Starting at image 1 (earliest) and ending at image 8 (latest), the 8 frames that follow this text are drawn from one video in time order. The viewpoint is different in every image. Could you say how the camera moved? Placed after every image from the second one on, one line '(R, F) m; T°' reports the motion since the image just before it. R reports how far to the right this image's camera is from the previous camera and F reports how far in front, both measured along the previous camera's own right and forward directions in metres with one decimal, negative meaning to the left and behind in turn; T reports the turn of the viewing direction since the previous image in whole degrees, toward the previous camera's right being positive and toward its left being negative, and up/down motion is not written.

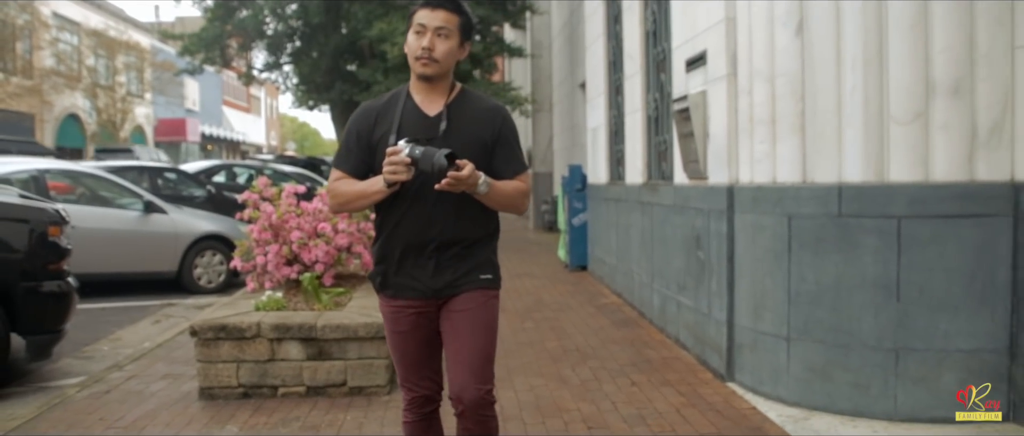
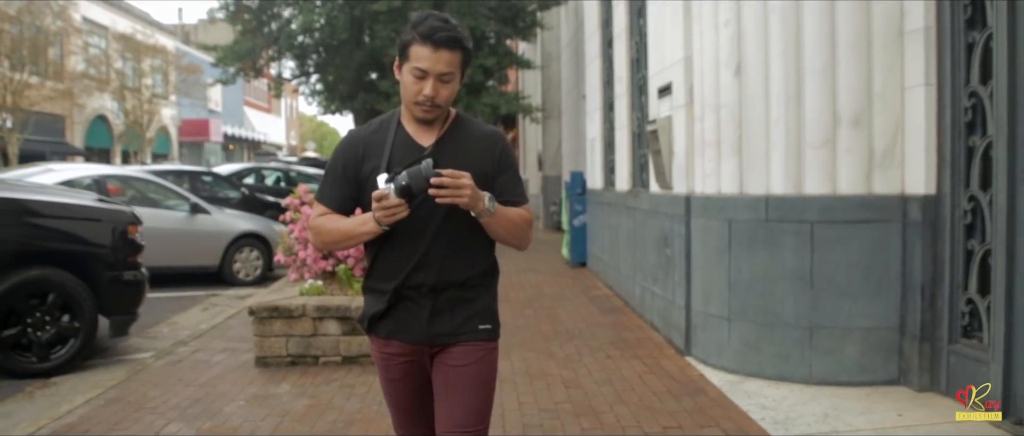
(+0.1, -1.3) m; -1°
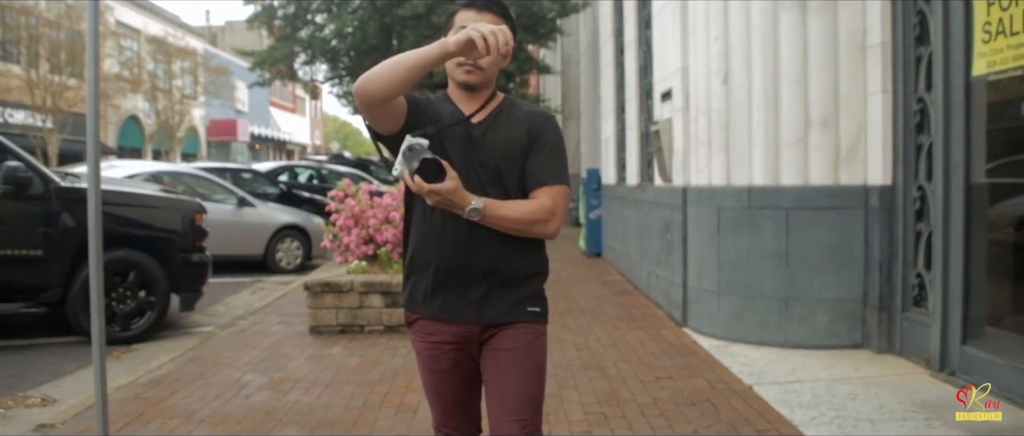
(0.0, -1.1) m; -1°
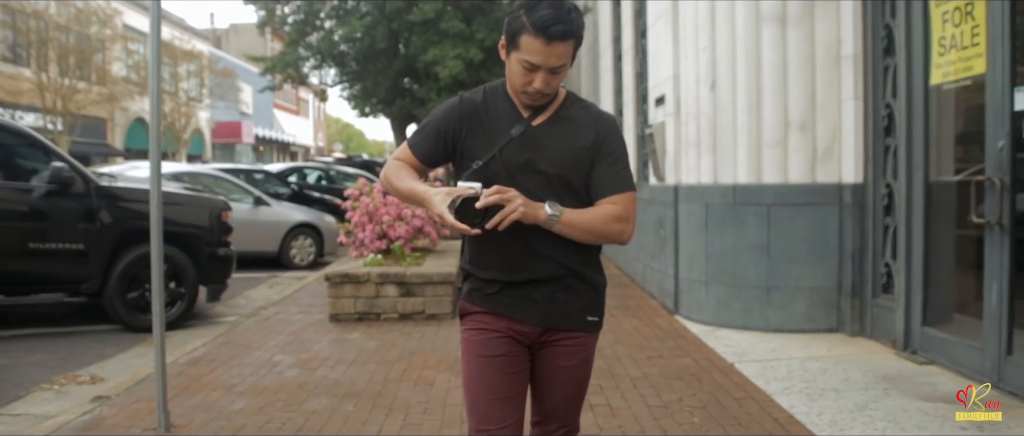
(0.0, -0.7) m; 0°
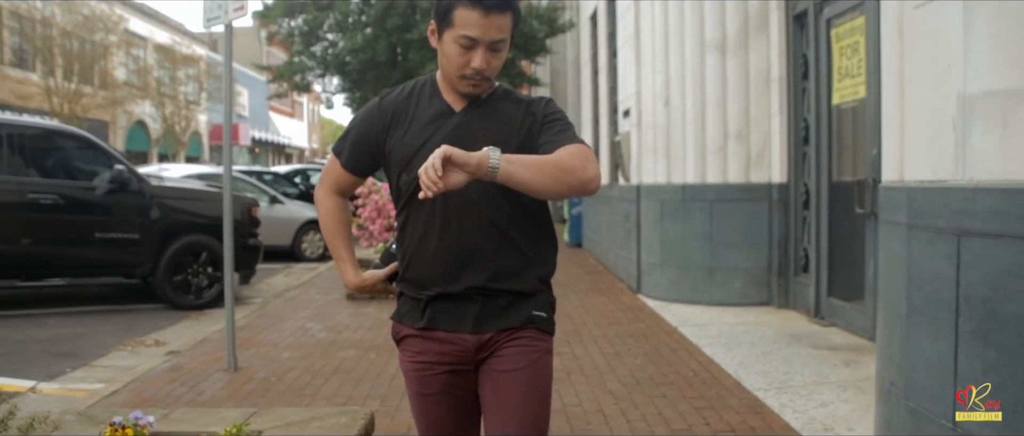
(0.0, -1.6) m; 0°
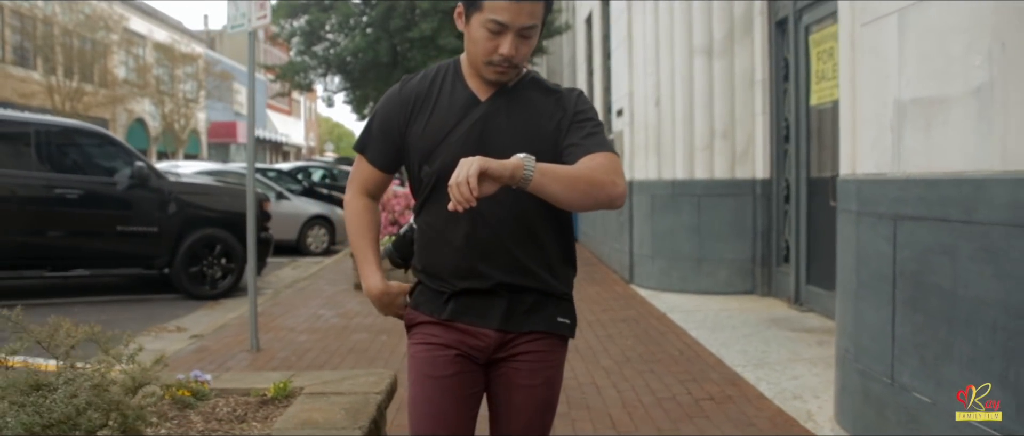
(0.0, -0.6) m; 0°
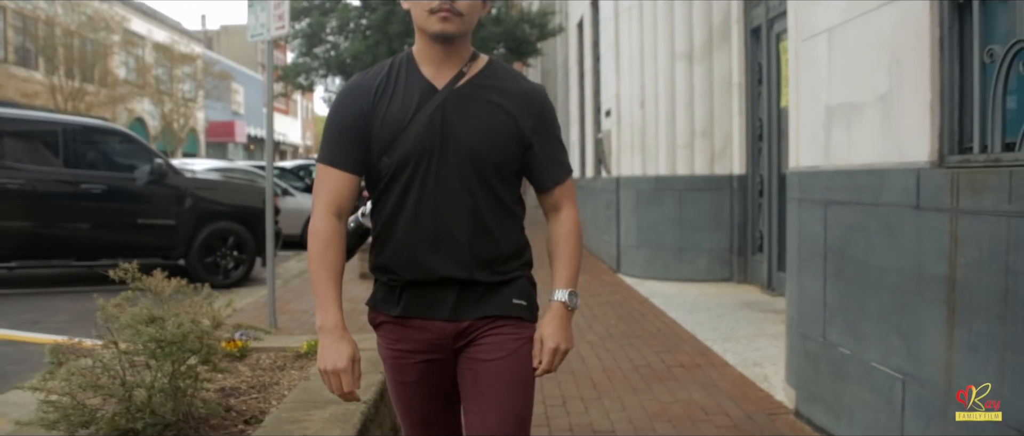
(0.0, -0.7) m; 0°
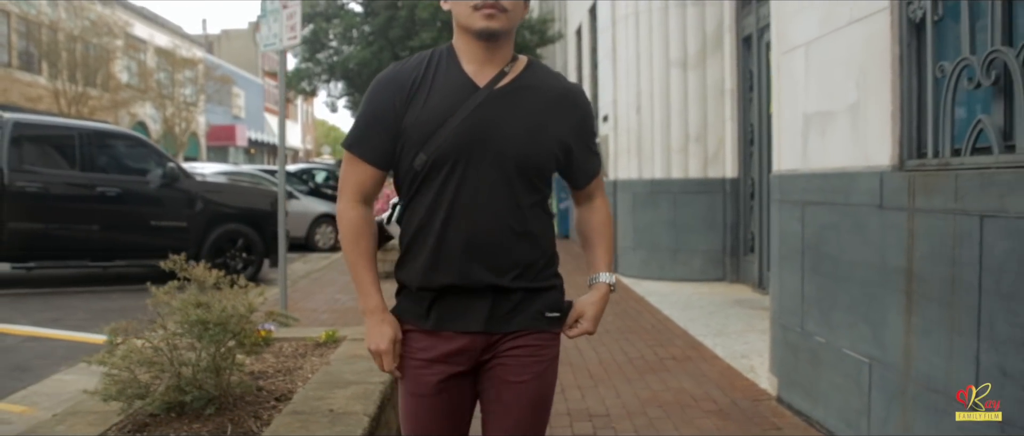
(0.0, -0.4) m; 0°
